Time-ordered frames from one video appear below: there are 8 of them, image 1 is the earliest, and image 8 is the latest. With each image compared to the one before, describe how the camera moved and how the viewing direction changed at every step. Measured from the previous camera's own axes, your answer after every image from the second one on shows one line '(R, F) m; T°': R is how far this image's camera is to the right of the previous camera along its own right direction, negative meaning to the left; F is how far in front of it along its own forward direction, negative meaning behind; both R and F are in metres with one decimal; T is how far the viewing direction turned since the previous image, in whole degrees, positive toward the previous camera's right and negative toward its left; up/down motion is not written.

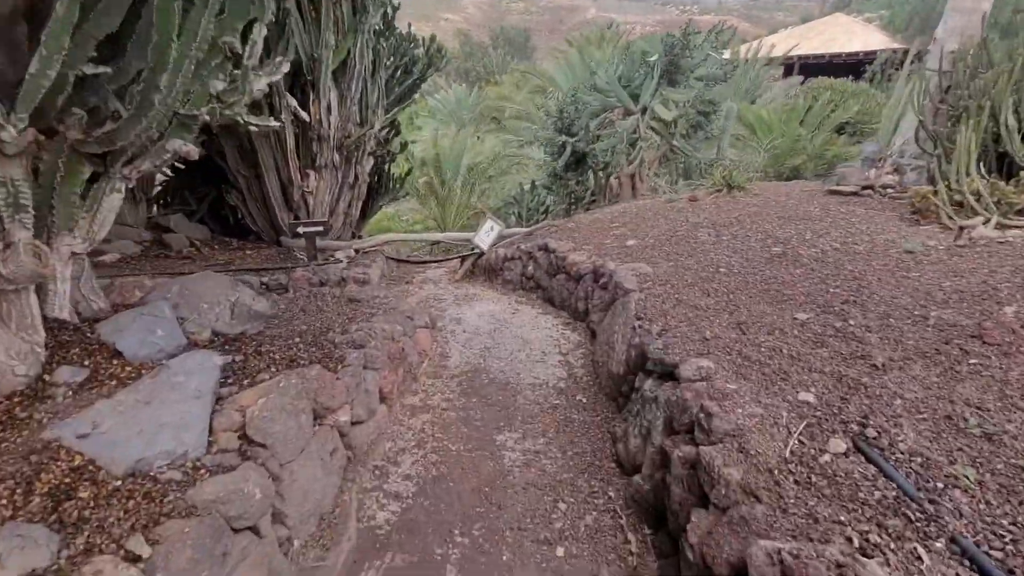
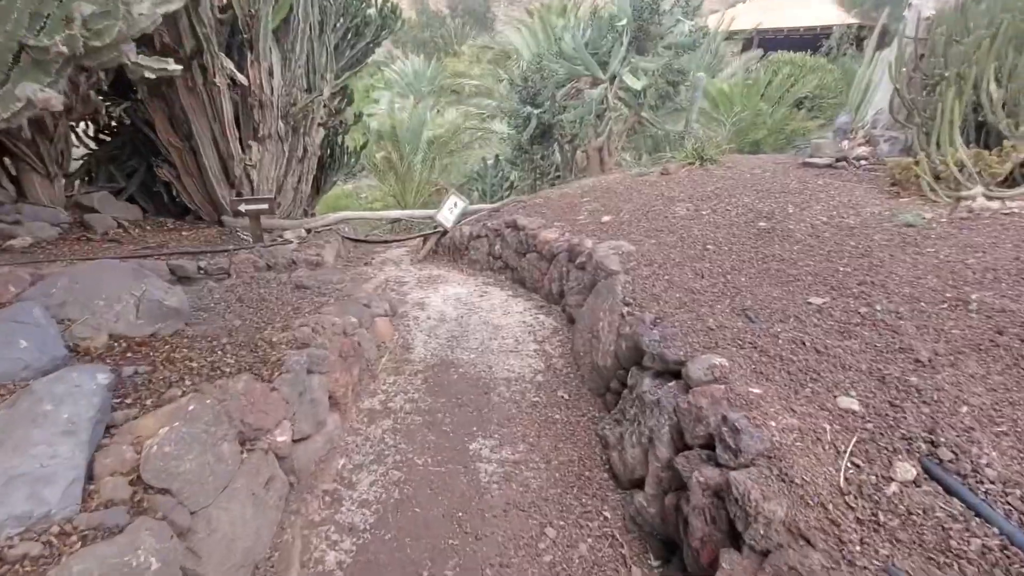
(0.0, +0.3) m; +4°
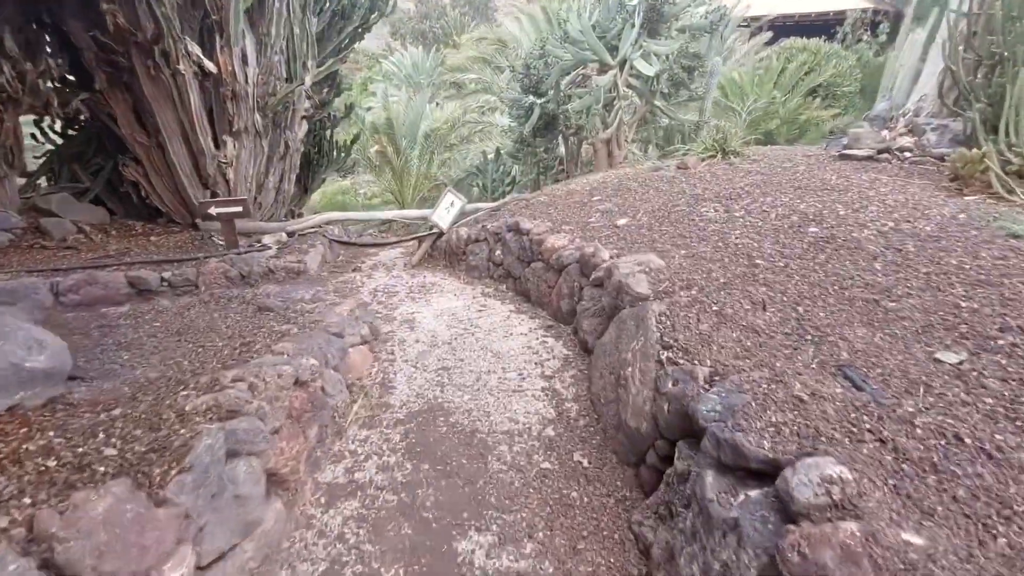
(0.0, +0.5) m; 0°
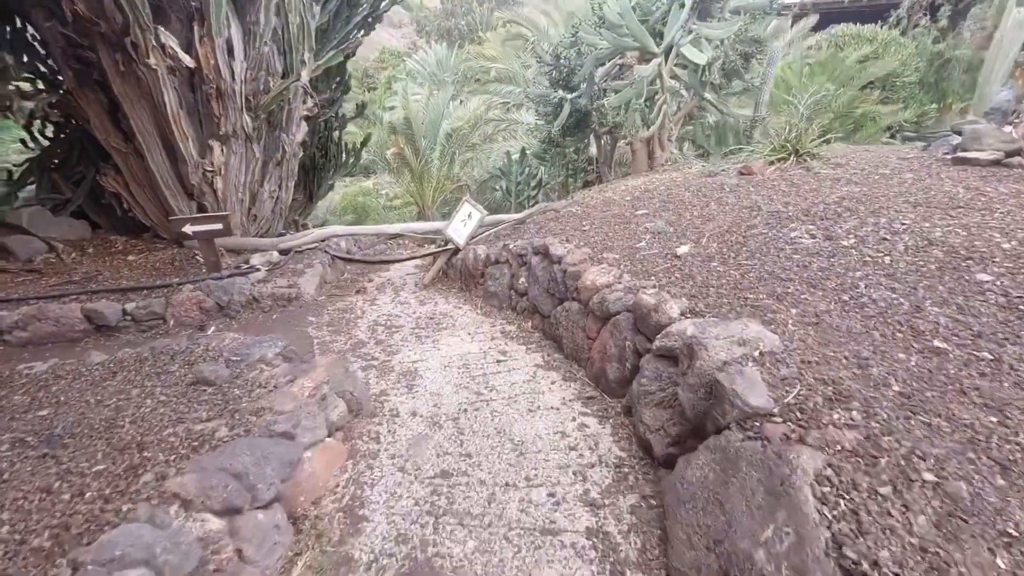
(0.0, +0.7) m; -3°
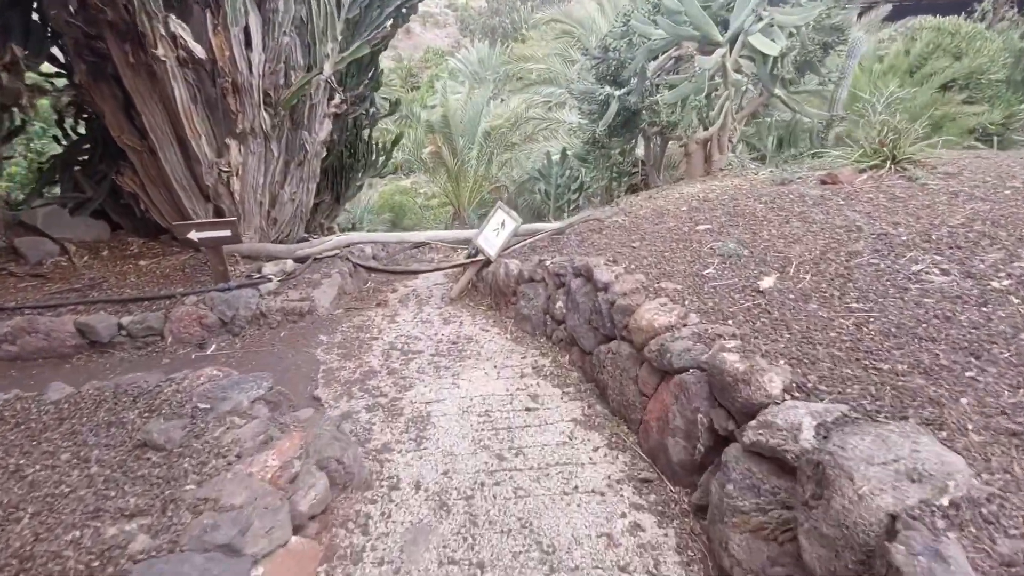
(0.0, +0.5) m; -4°
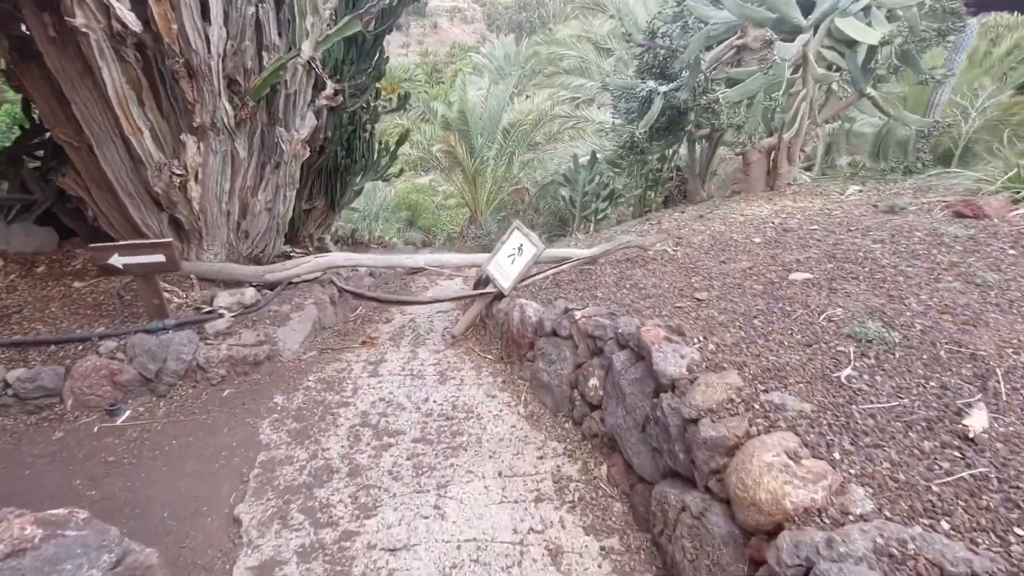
(0.0, +0.8) m; -2°
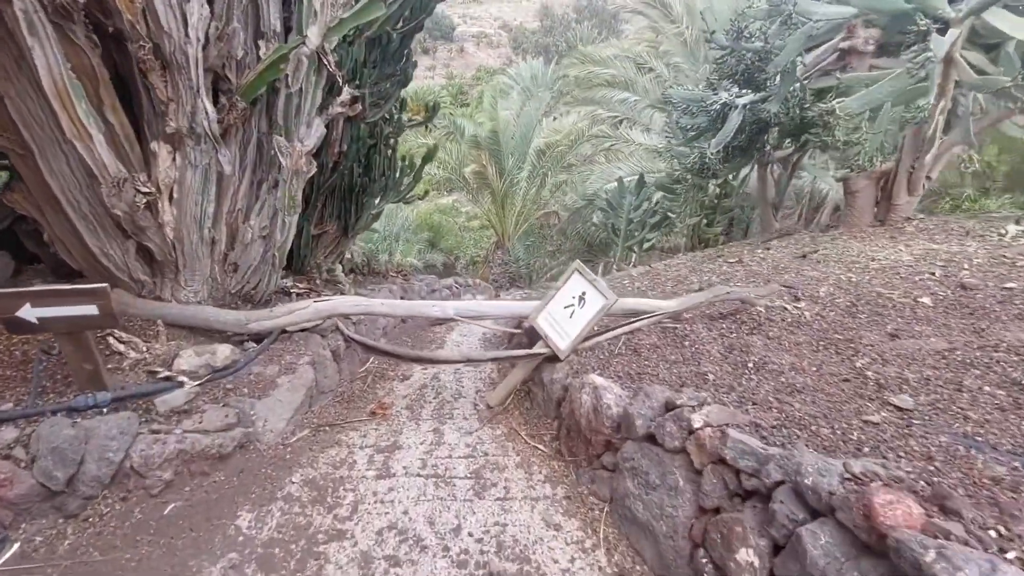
(-0.2, +0.8) m; -2°
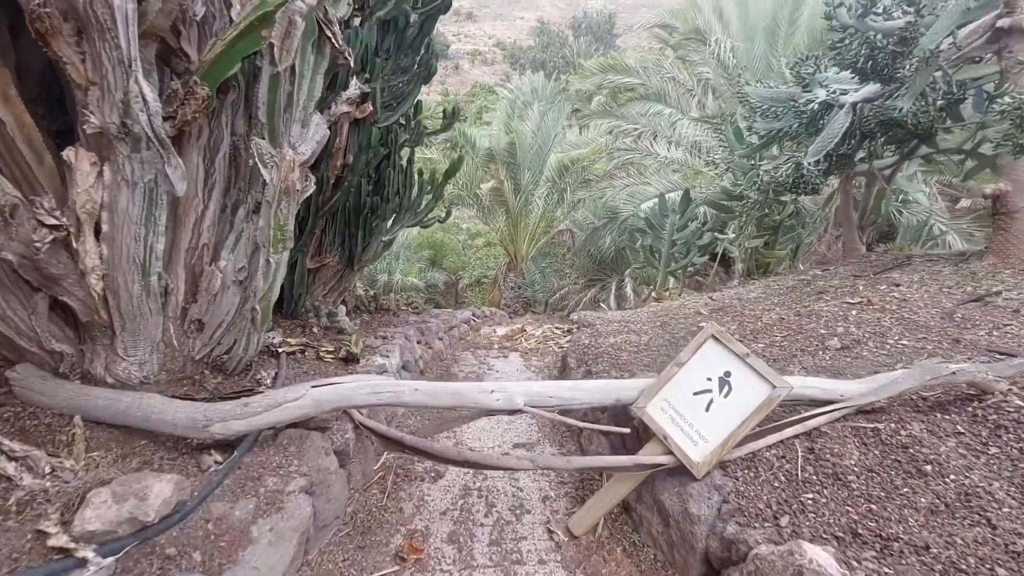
(-0.4, +0.9) m; +1°
